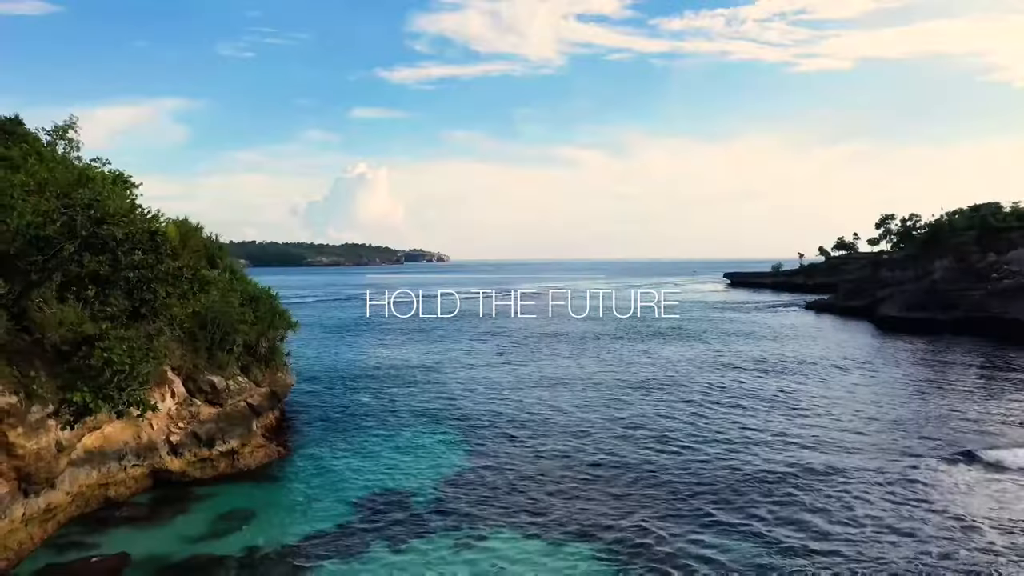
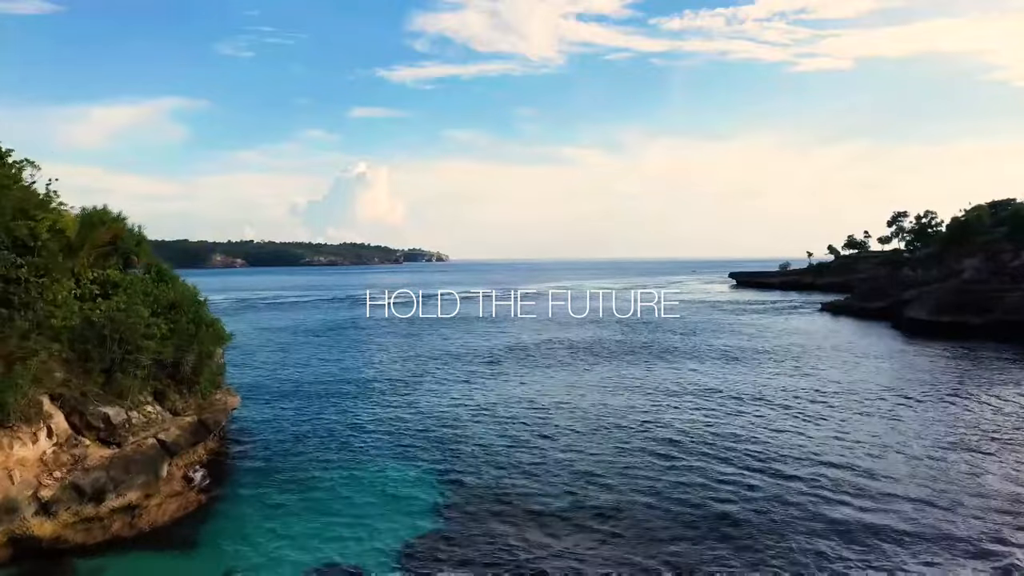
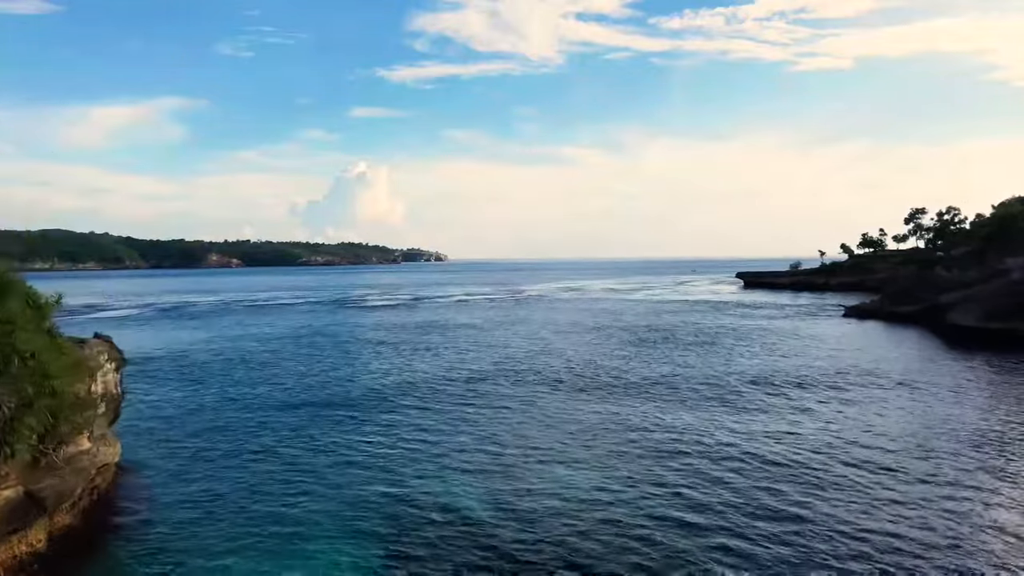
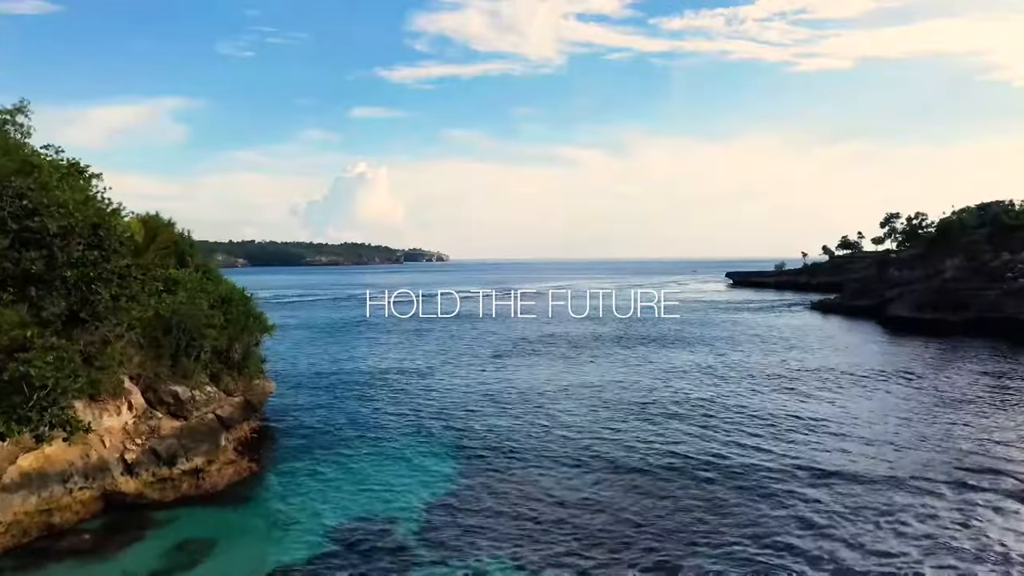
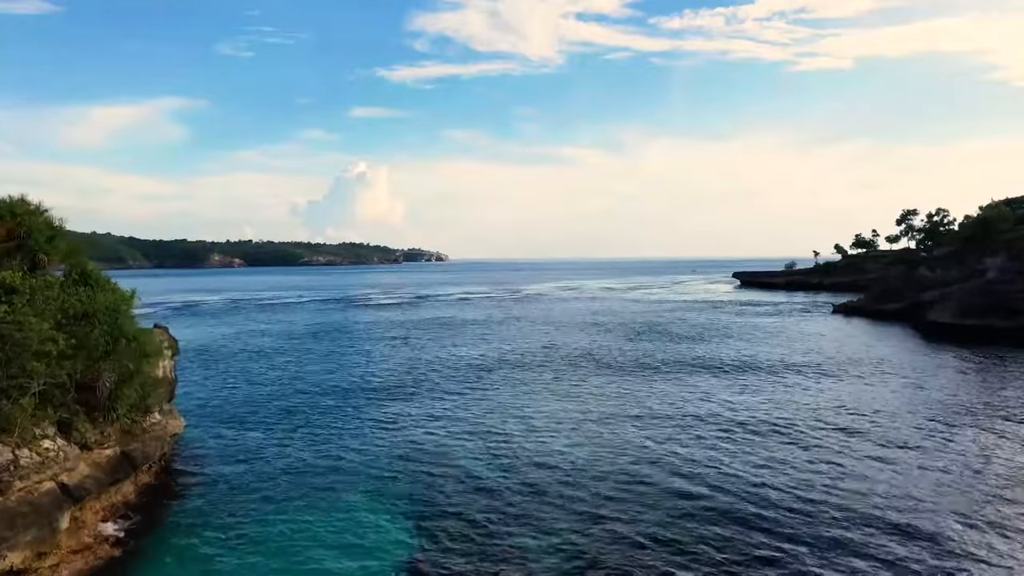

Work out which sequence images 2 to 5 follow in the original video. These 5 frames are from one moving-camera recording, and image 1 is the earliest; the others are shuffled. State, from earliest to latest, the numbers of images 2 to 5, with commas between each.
4, 2, 5, 3
